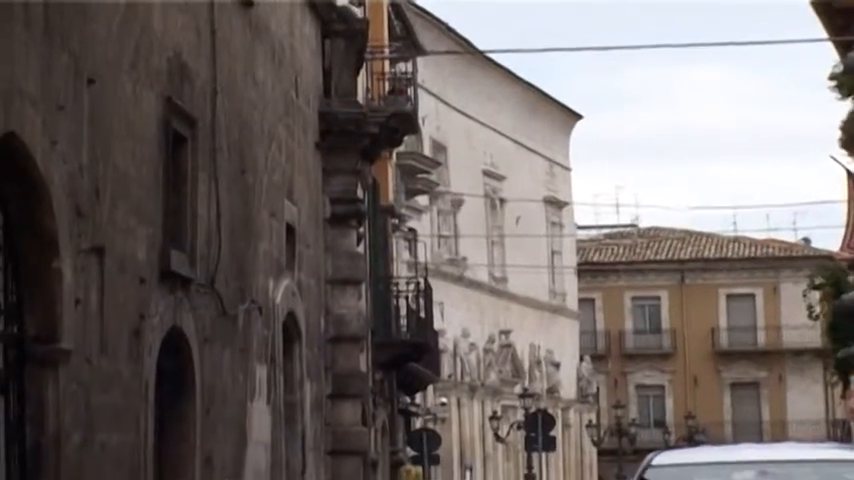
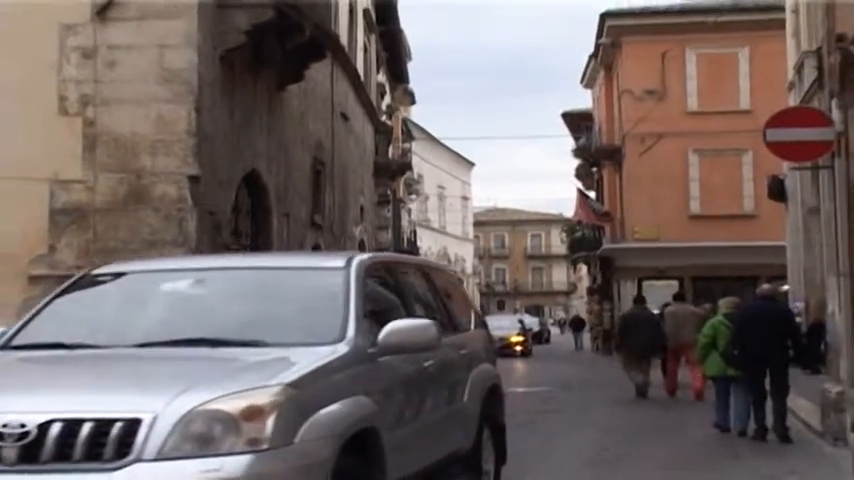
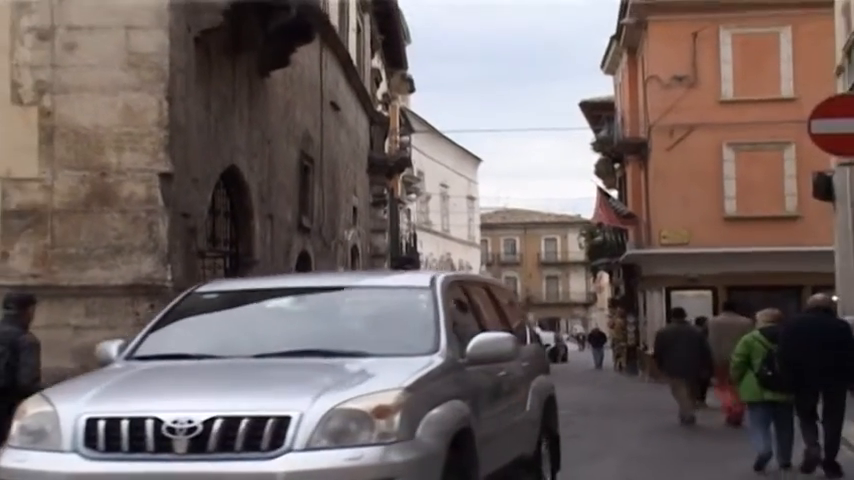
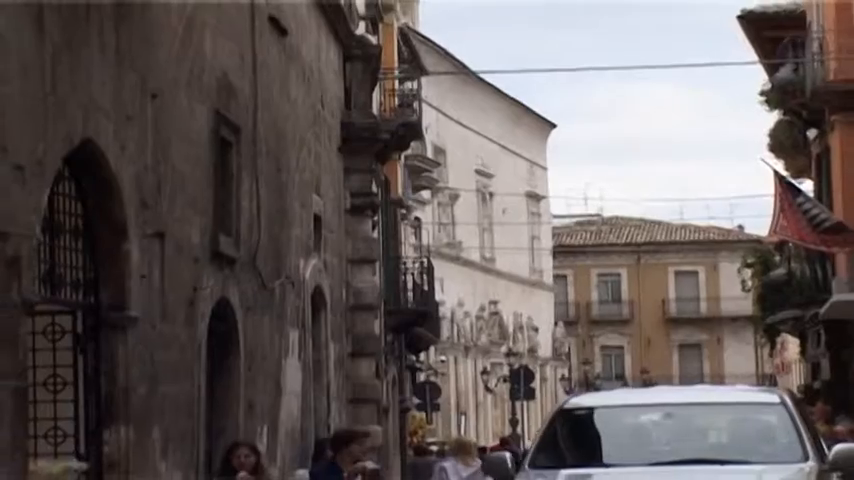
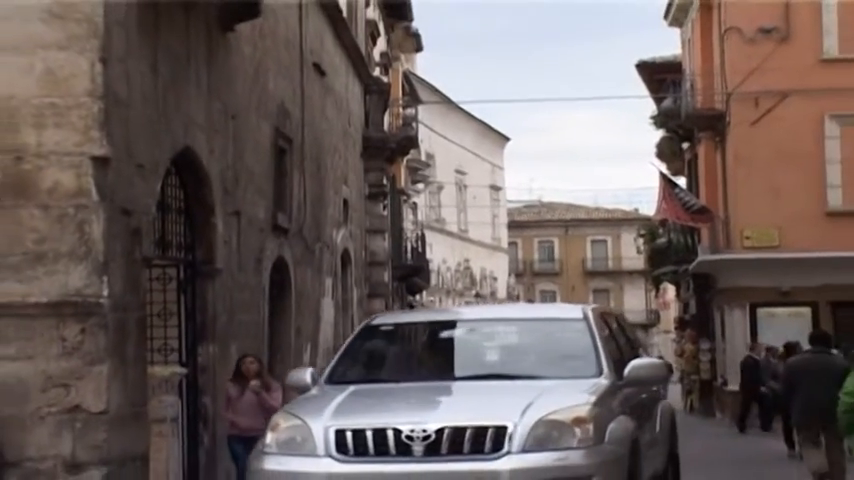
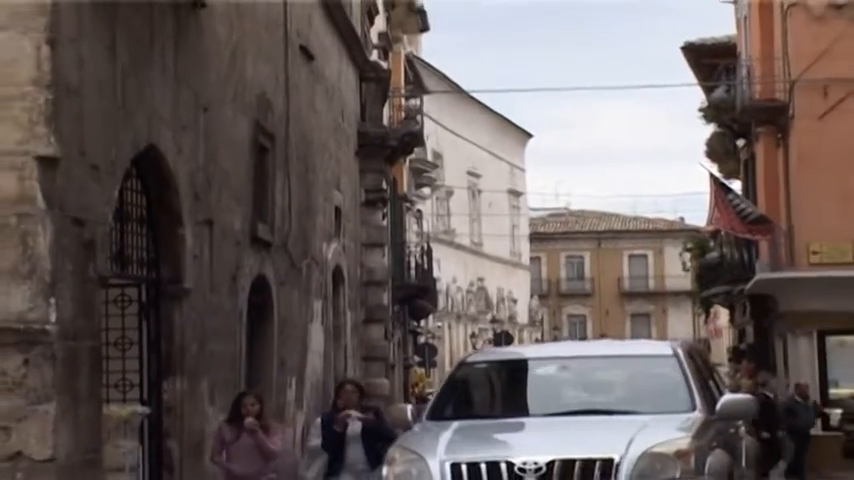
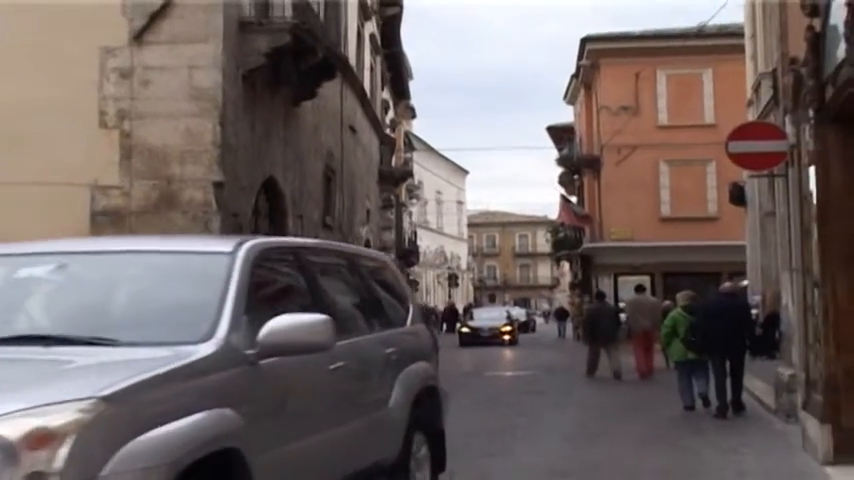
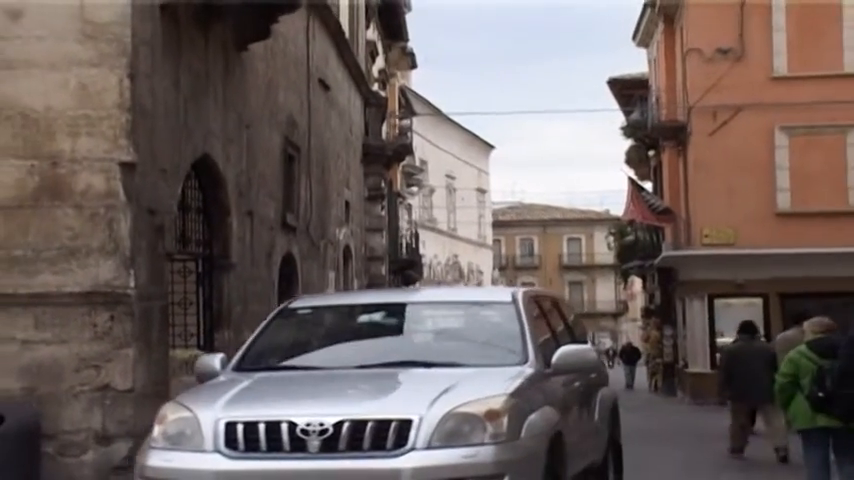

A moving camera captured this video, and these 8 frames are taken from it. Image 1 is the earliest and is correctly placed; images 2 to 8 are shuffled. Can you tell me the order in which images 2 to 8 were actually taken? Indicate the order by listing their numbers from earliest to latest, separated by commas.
4, 6, 5, 8, 3, 2, 7
